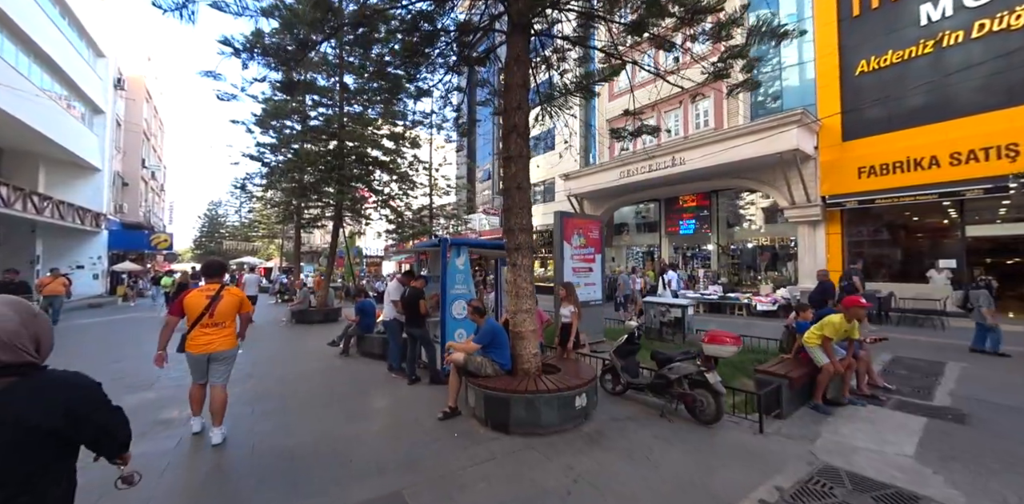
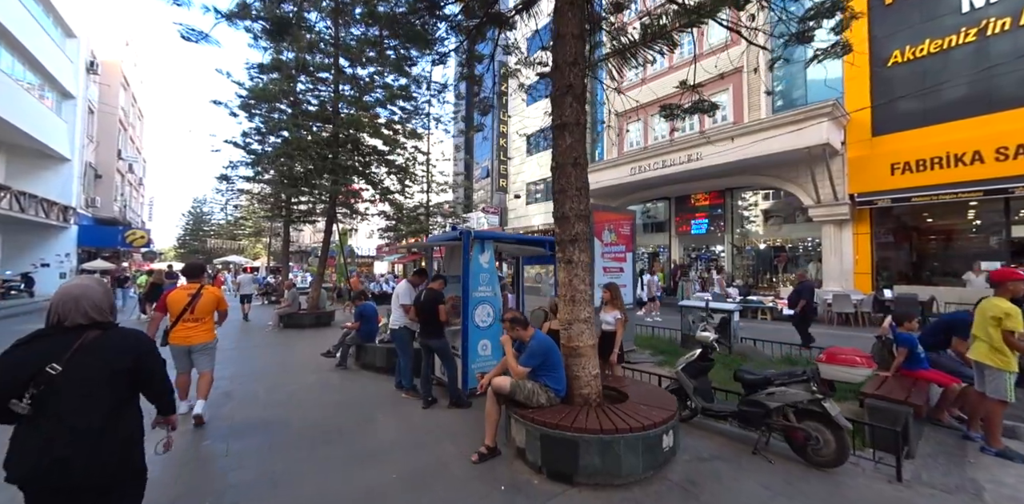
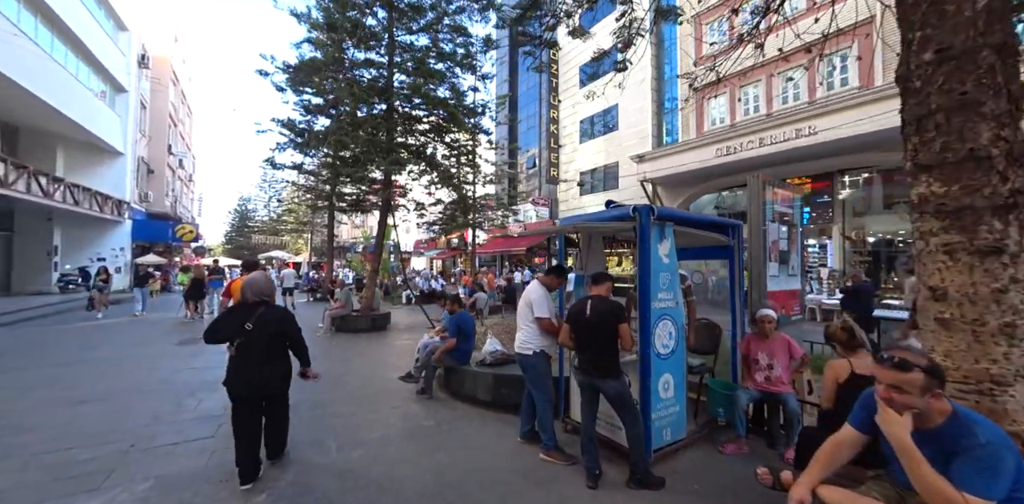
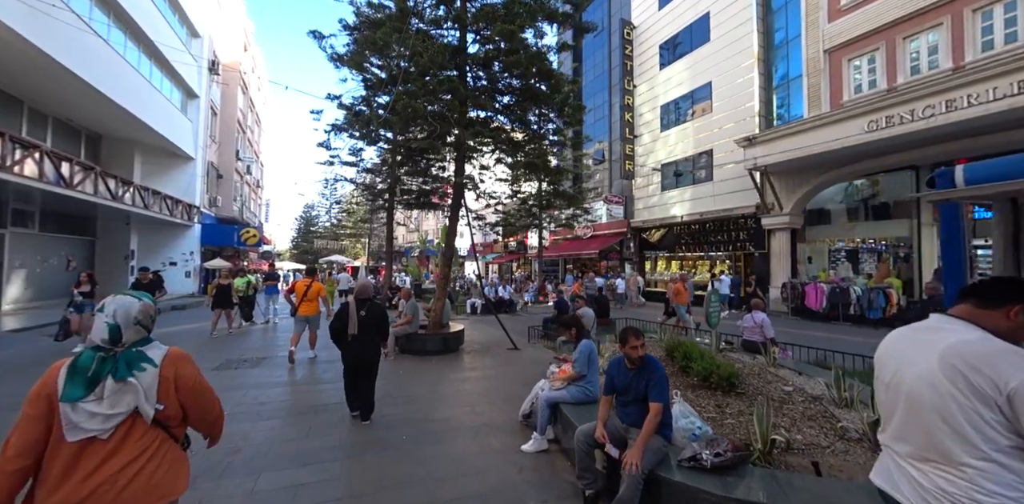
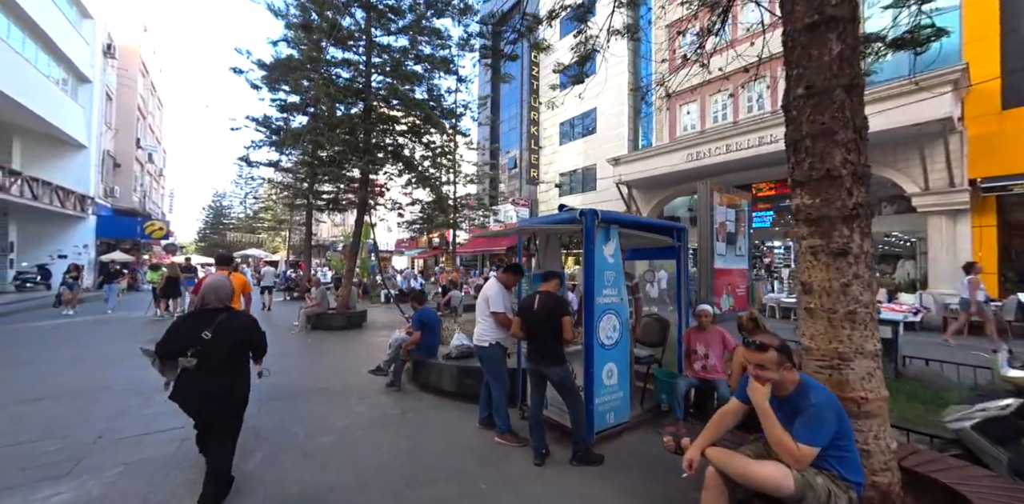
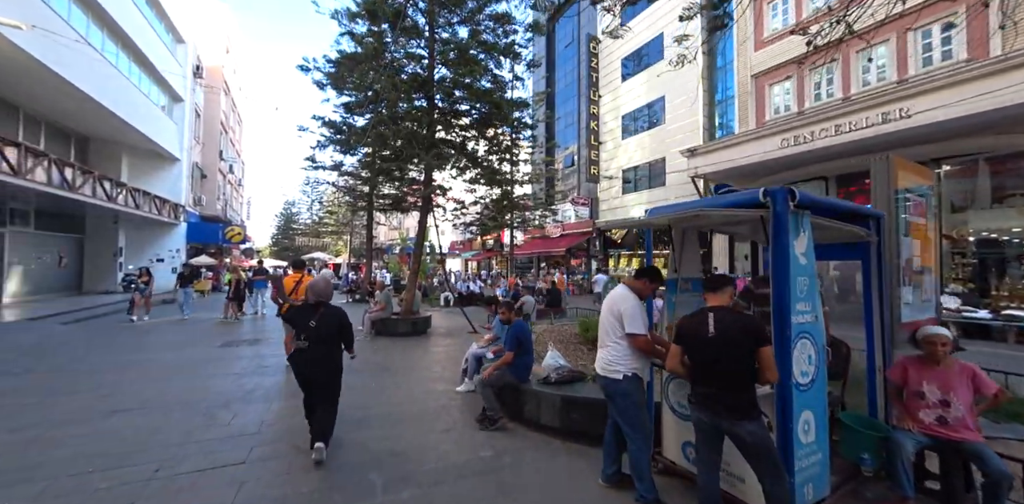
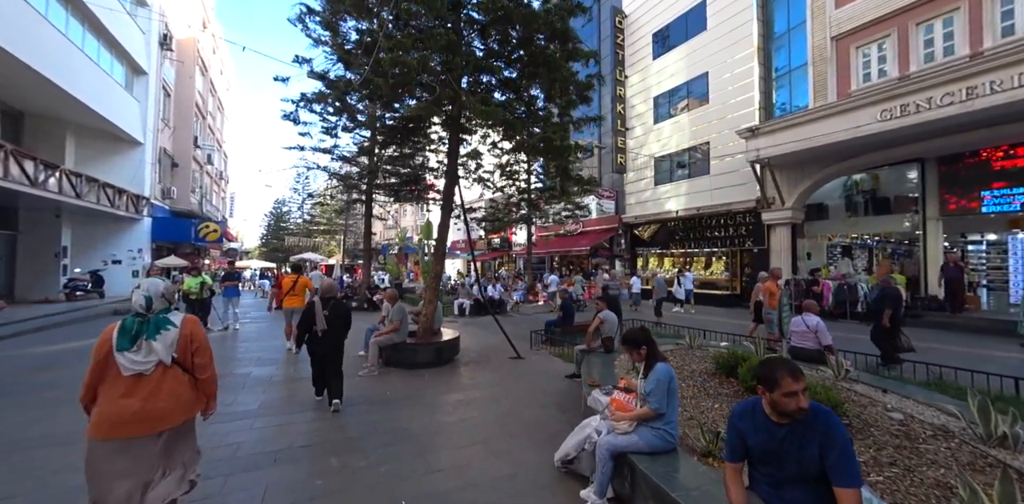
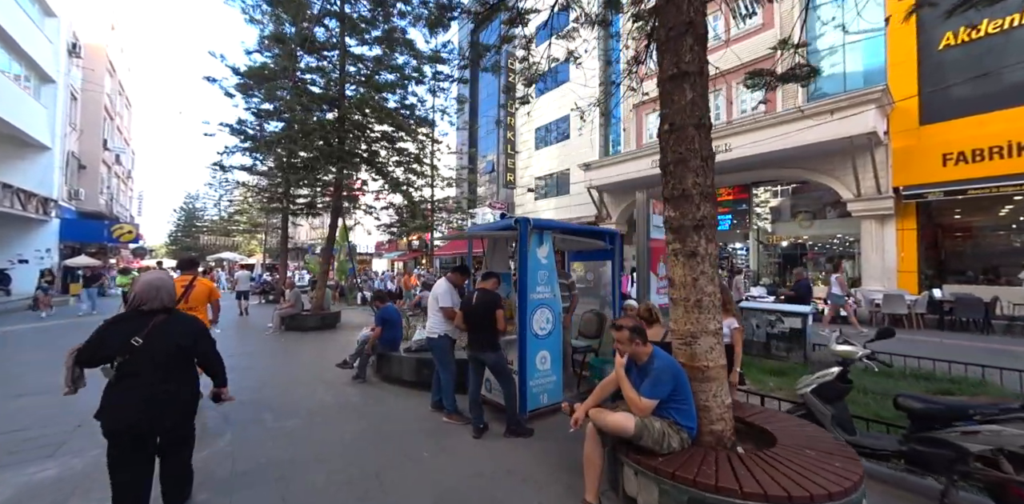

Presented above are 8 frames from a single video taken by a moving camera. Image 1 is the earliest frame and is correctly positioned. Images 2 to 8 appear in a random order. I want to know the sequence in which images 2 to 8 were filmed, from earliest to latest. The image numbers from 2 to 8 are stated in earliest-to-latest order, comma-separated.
2, 8, 5, 3, 6, 4, 7
